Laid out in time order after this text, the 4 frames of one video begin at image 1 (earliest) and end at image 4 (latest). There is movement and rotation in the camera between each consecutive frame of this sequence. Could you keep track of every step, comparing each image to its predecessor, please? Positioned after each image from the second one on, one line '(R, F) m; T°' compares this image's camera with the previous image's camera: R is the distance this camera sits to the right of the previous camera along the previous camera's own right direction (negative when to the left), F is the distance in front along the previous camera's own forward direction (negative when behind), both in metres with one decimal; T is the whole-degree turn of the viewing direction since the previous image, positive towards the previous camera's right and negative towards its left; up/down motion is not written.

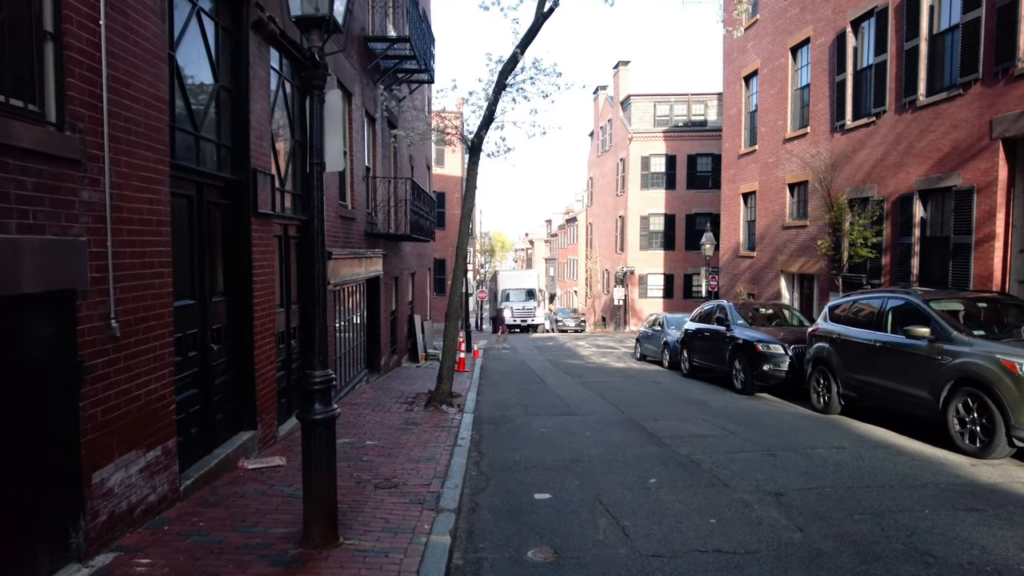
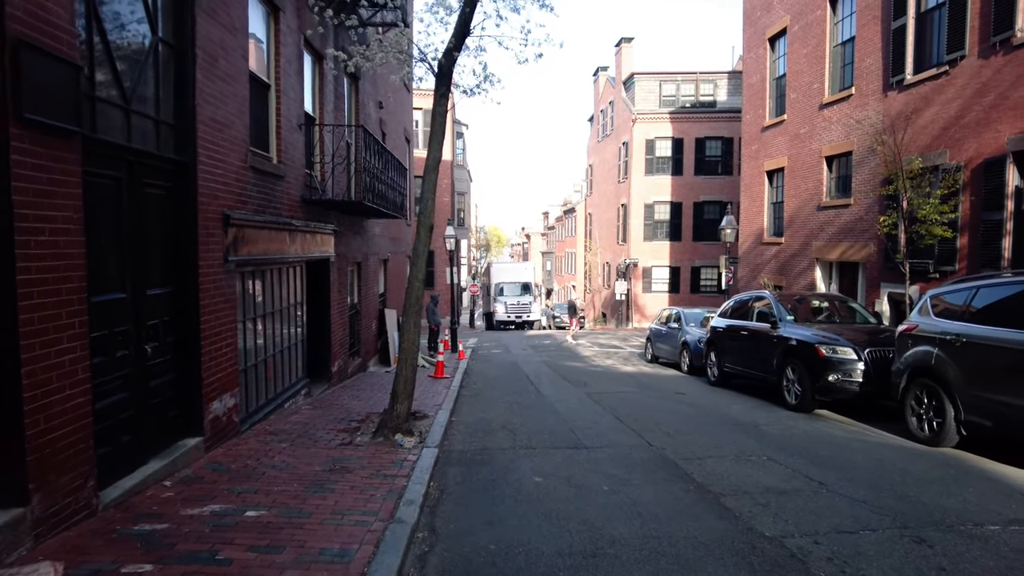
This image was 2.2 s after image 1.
(+0.2, +3.1) m; 0°
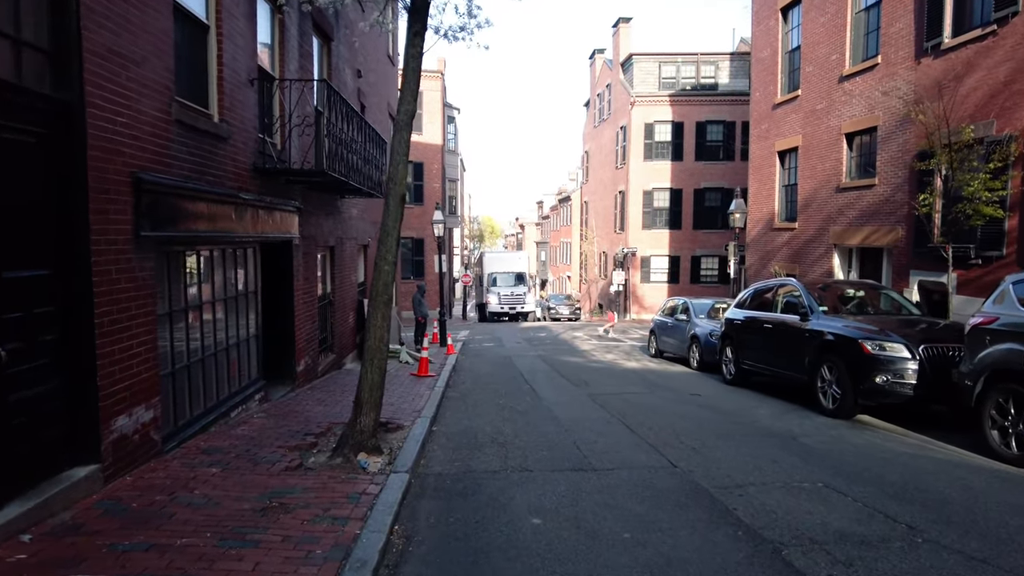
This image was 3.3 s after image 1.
(0.0, +1.5) m; 0°
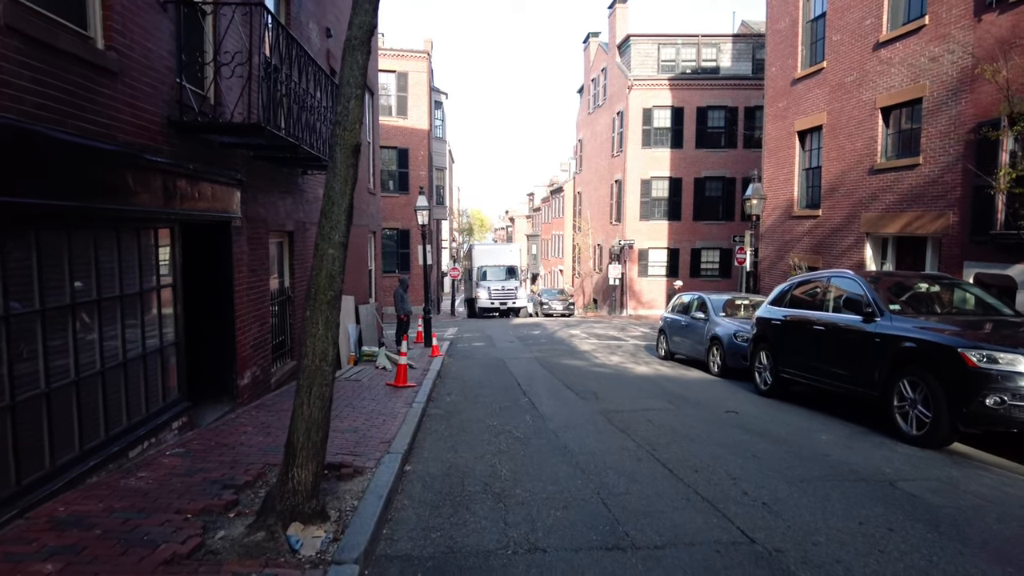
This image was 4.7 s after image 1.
(-0.1, +2.0) m; +1°
